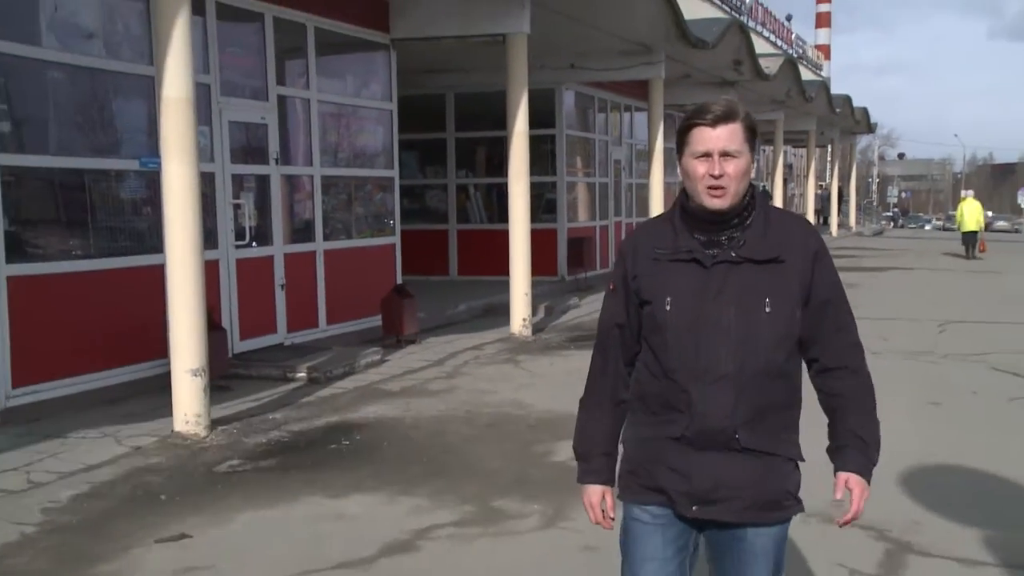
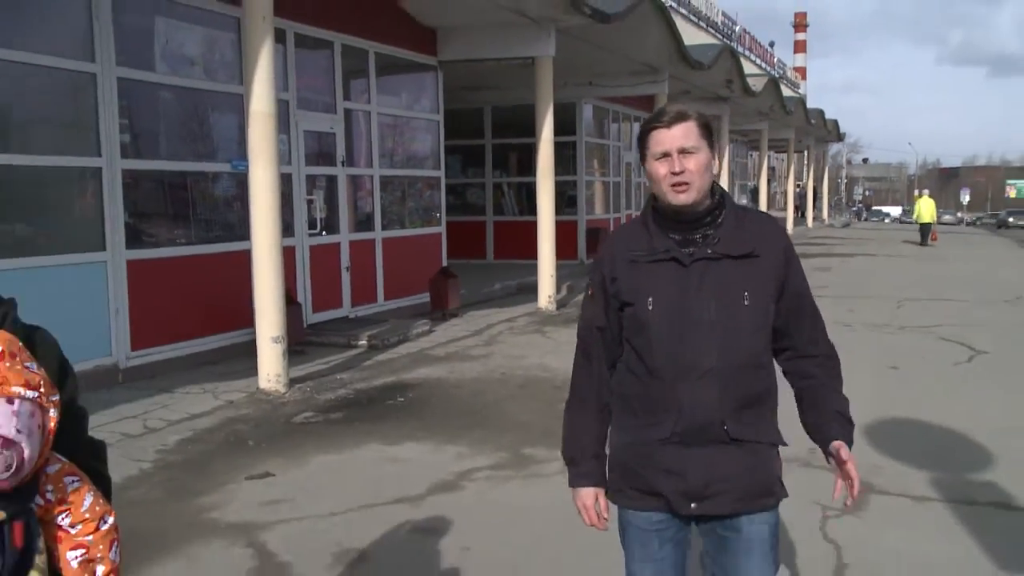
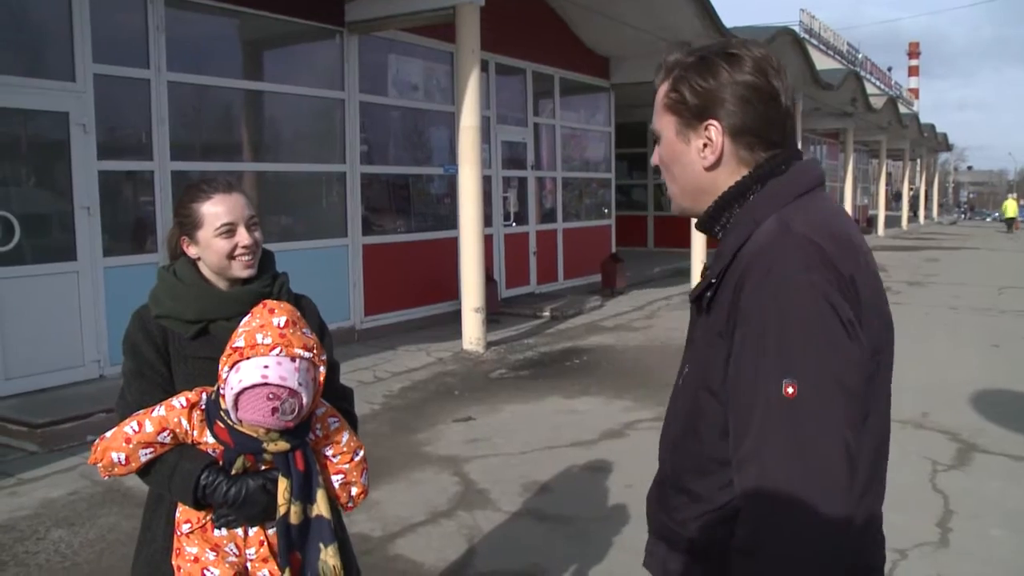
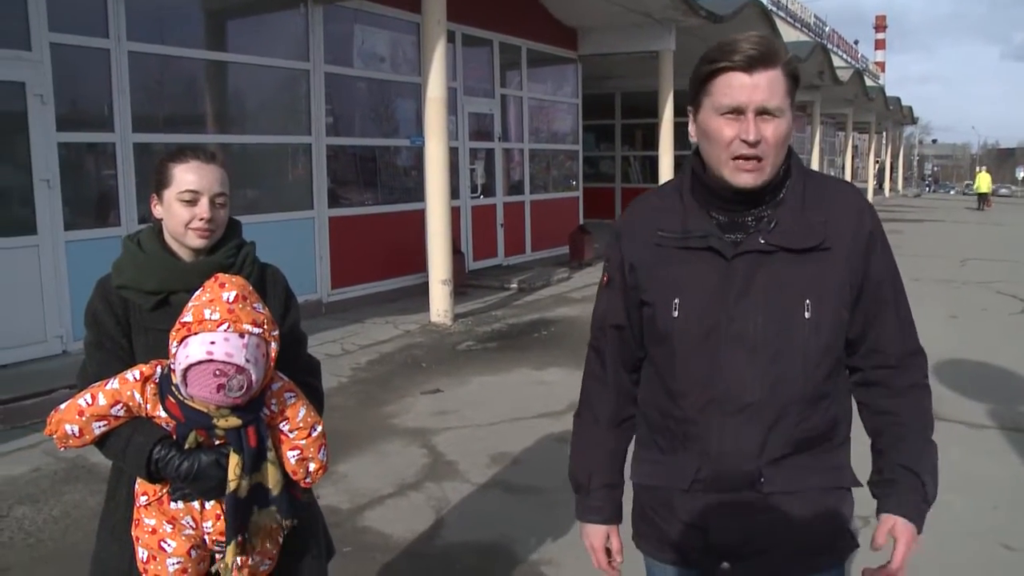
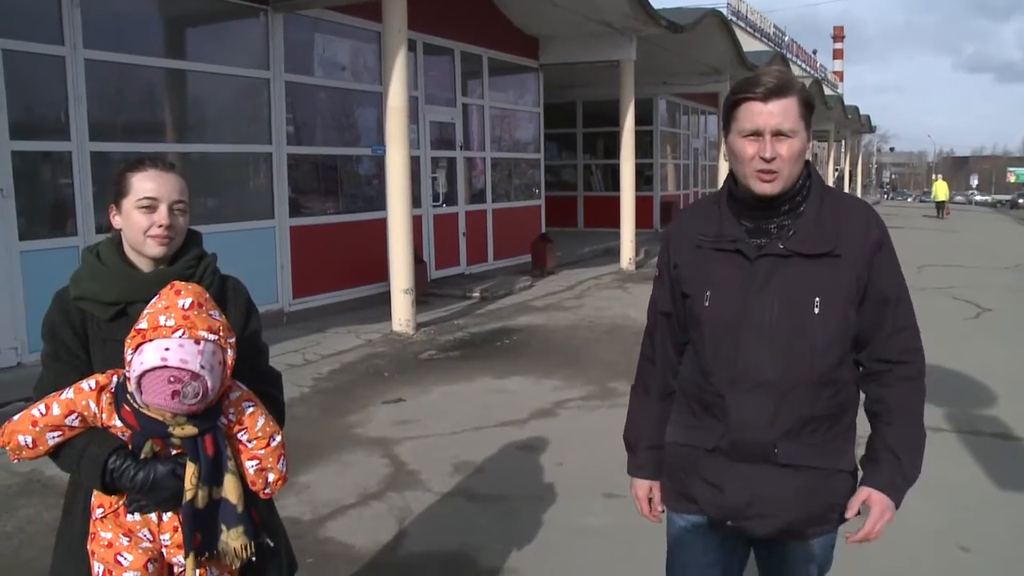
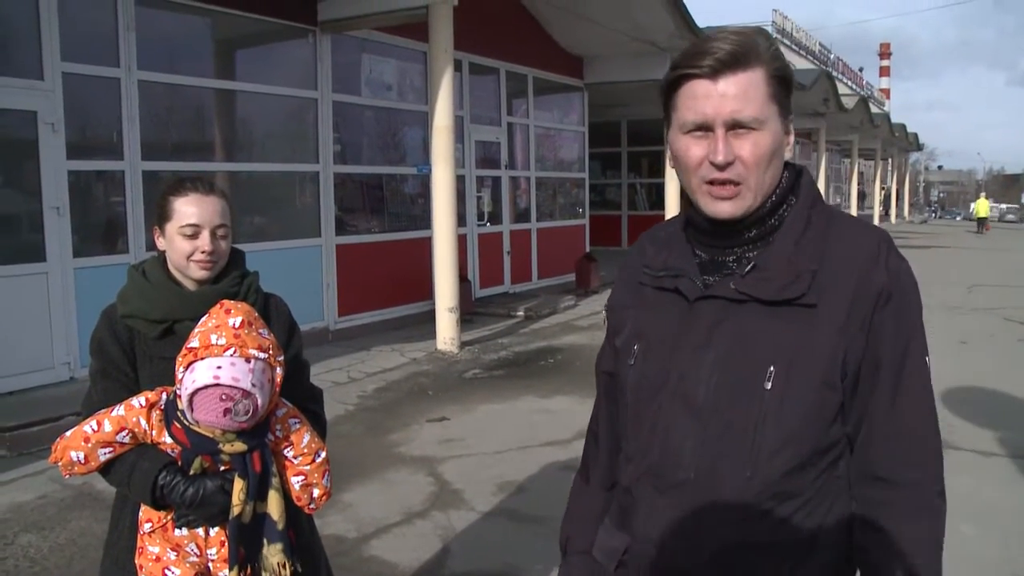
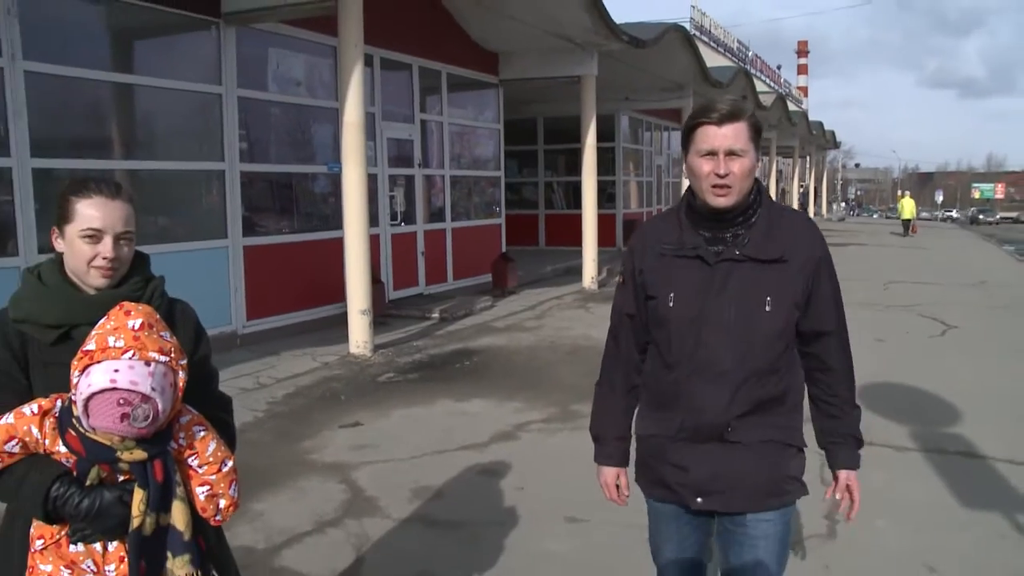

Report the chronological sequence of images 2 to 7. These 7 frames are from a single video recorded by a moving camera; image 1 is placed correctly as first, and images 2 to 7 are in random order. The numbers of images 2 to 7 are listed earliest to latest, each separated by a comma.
2, 7, 5, 4, 6, 3
